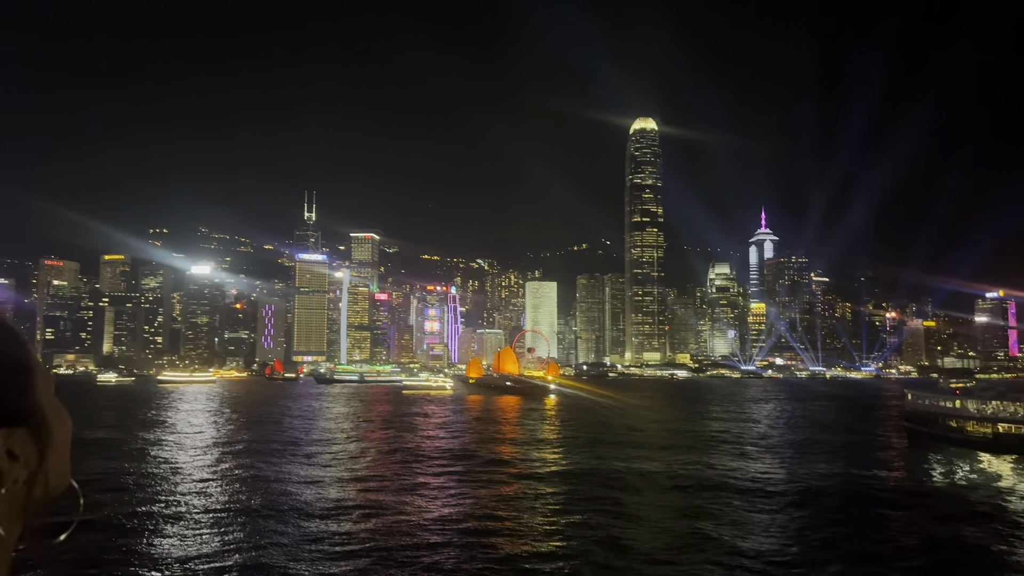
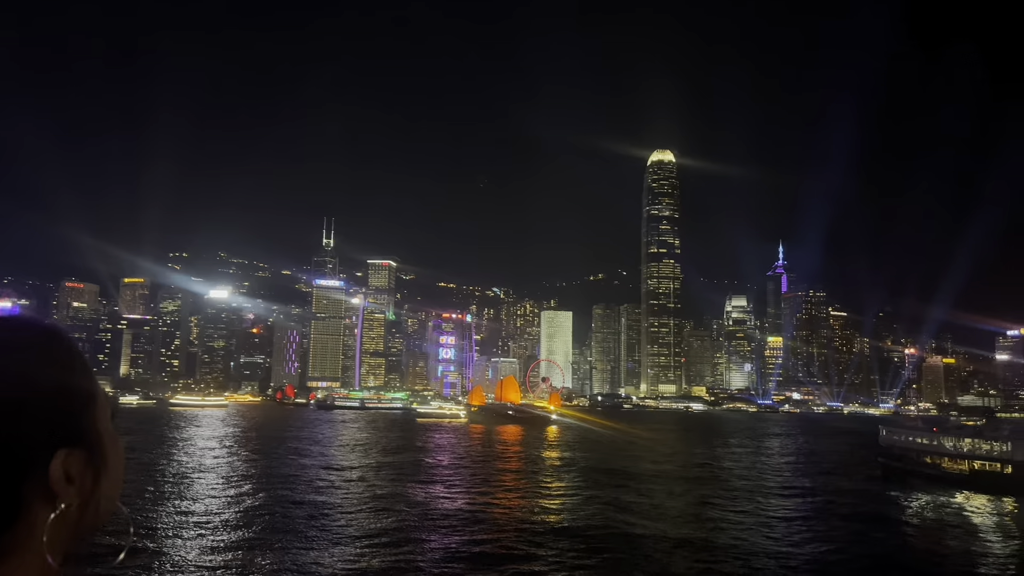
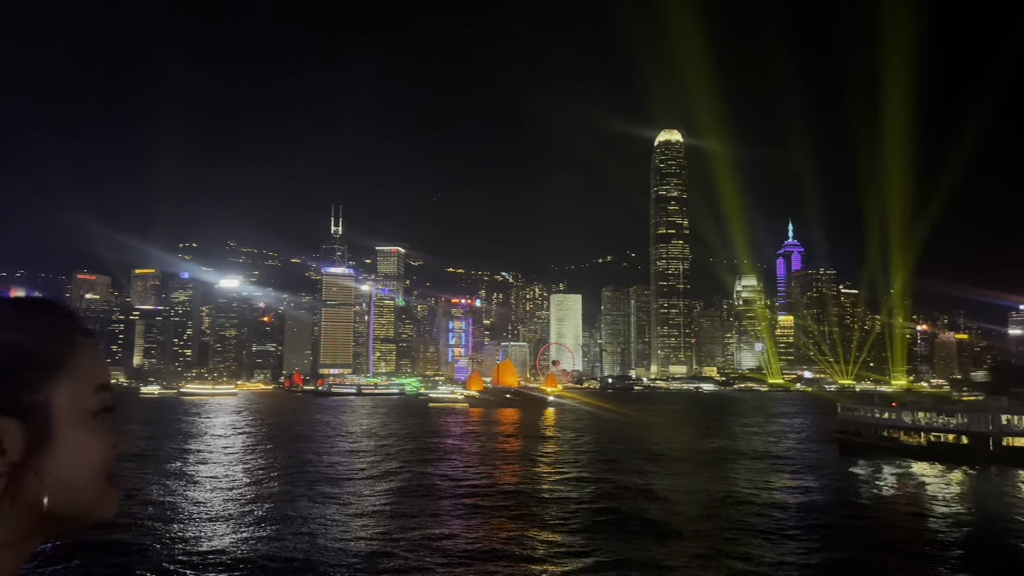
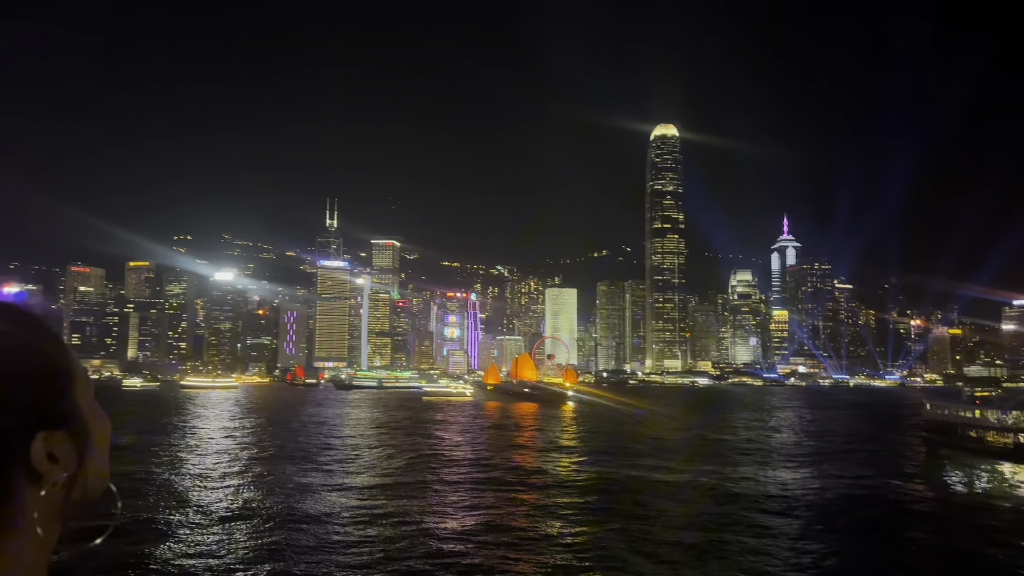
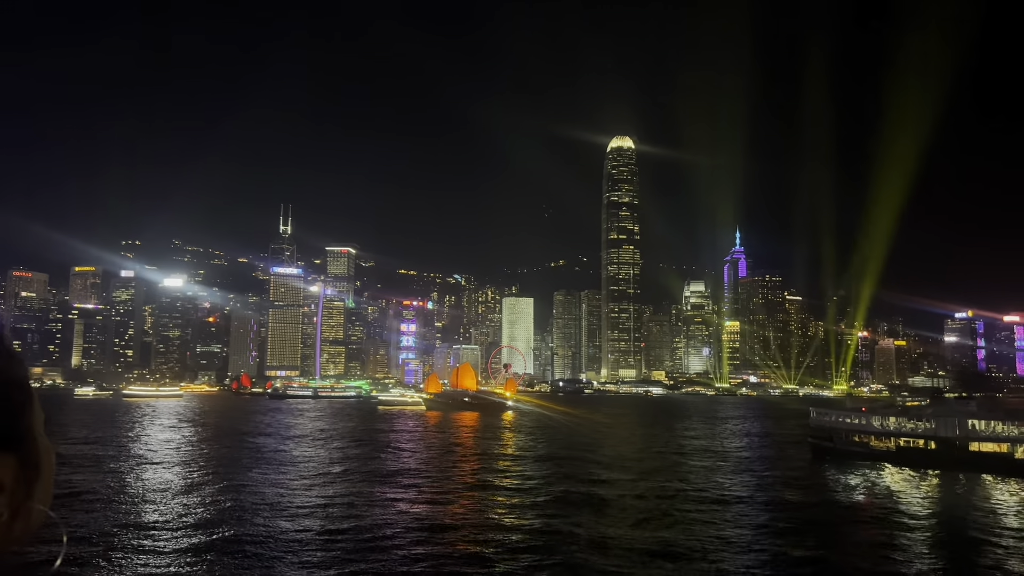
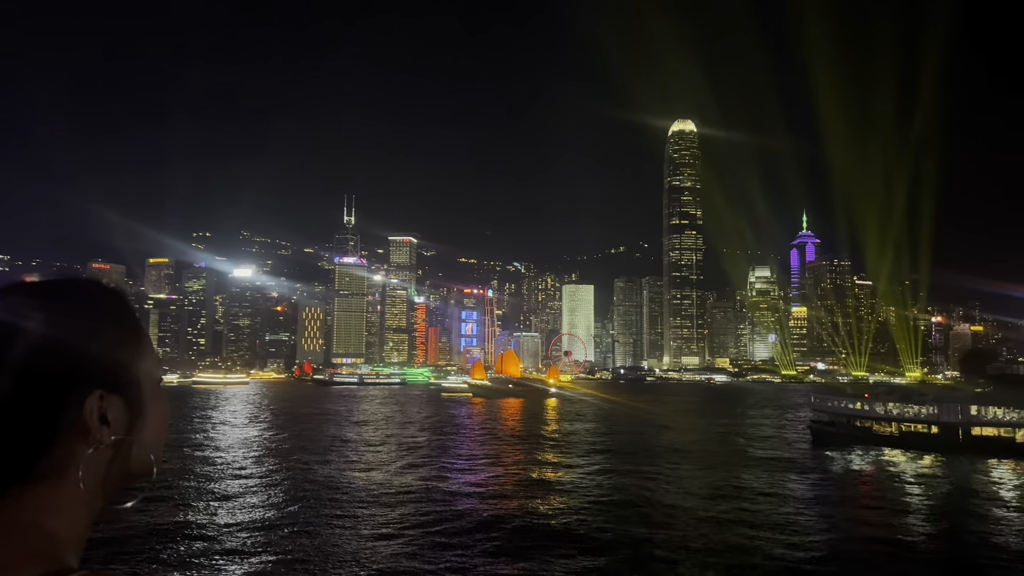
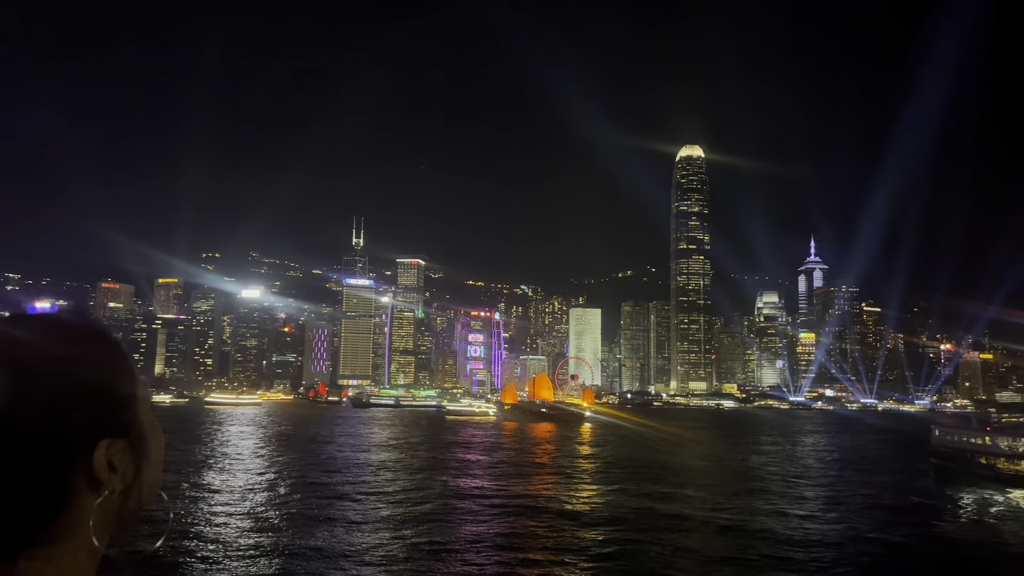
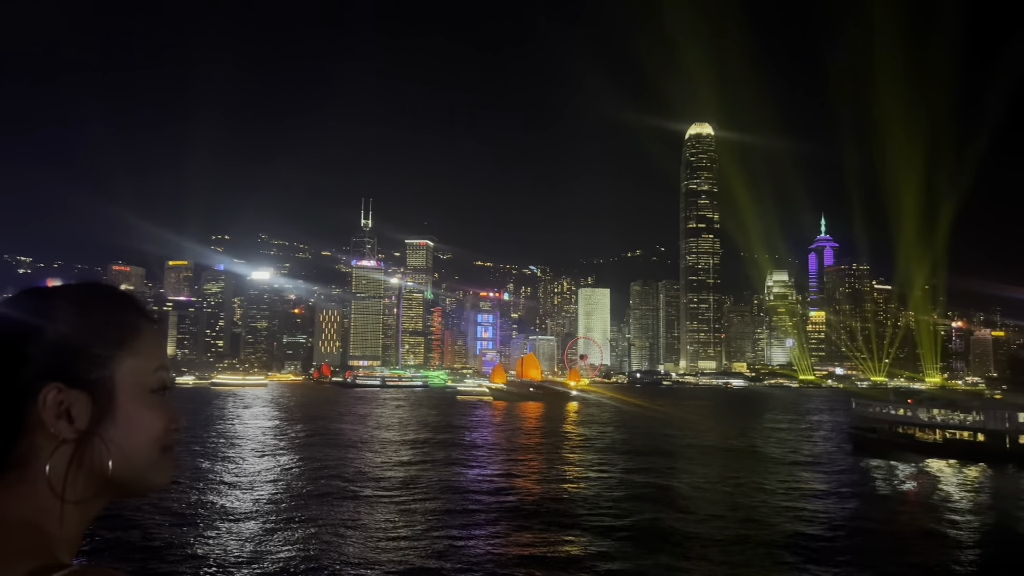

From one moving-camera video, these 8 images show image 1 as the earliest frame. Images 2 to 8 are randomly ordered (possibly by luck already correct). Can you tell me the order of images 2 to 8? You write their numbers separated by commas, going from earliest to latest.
4, 7, 2, 5, 3, 8, 6
